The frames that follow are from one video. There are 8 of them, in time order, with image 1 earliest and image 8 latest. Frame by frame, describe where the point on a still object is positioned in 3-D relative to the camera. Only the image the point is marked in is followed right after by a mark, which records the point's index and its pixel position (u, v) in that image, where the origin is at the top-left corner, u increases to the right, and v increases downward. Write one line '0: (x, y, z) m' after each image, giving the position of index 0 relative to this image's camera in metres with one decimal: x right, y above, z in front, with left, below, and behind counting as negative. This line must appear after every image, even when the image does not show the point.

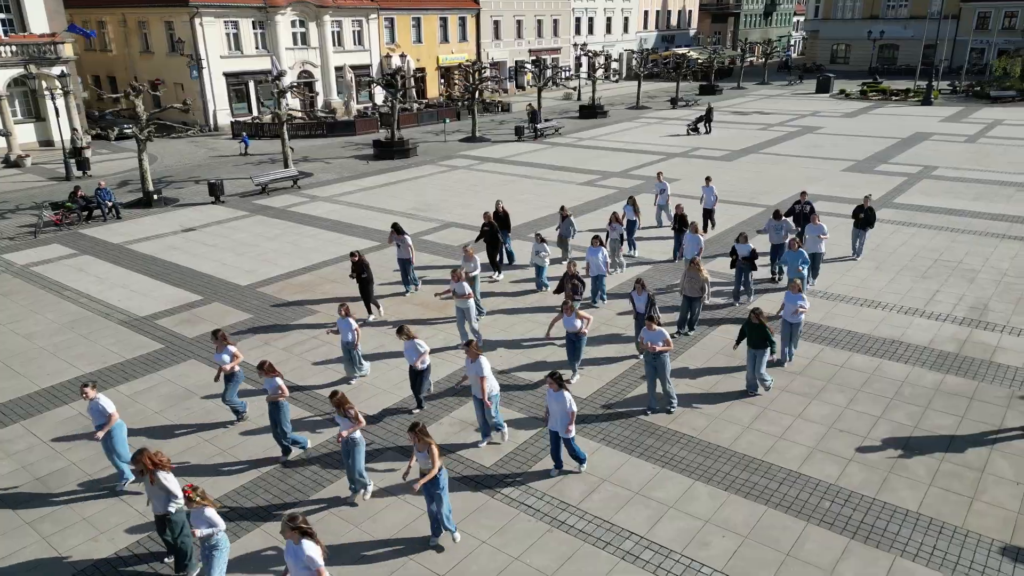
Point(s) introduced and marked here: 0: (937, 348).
0: (+6.9, -1.0, +12.0) m
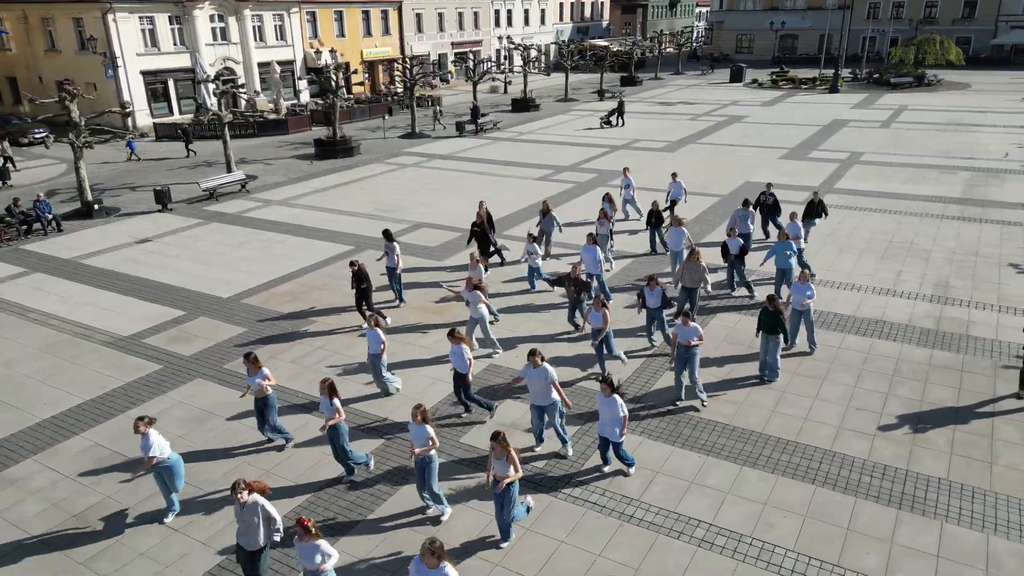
0: (+7.1, -0.7, +12.9) m
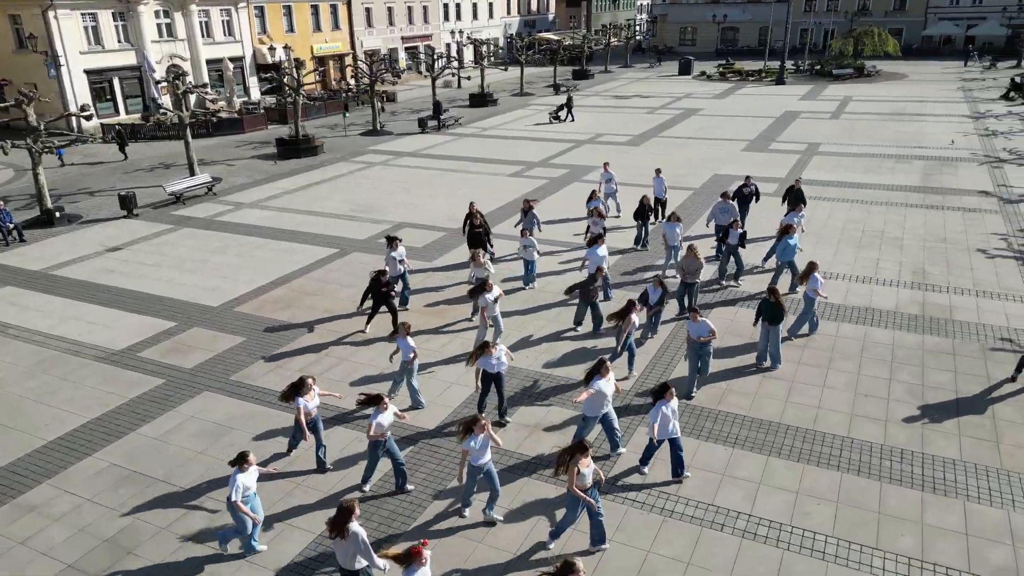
0: (+7.2, -0.4, +13.5) m
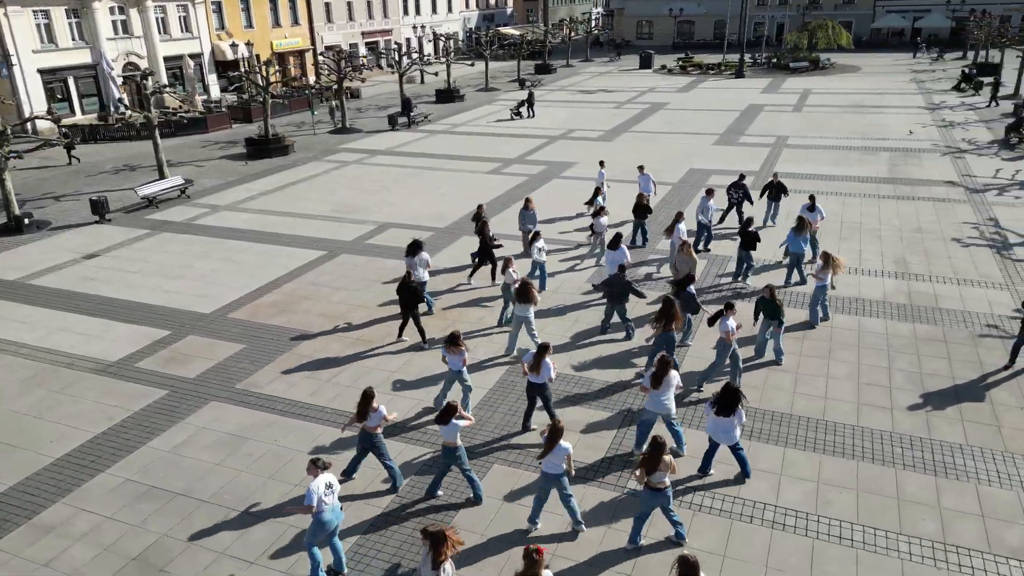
0: (+7.2, -0.3, +13.9) m
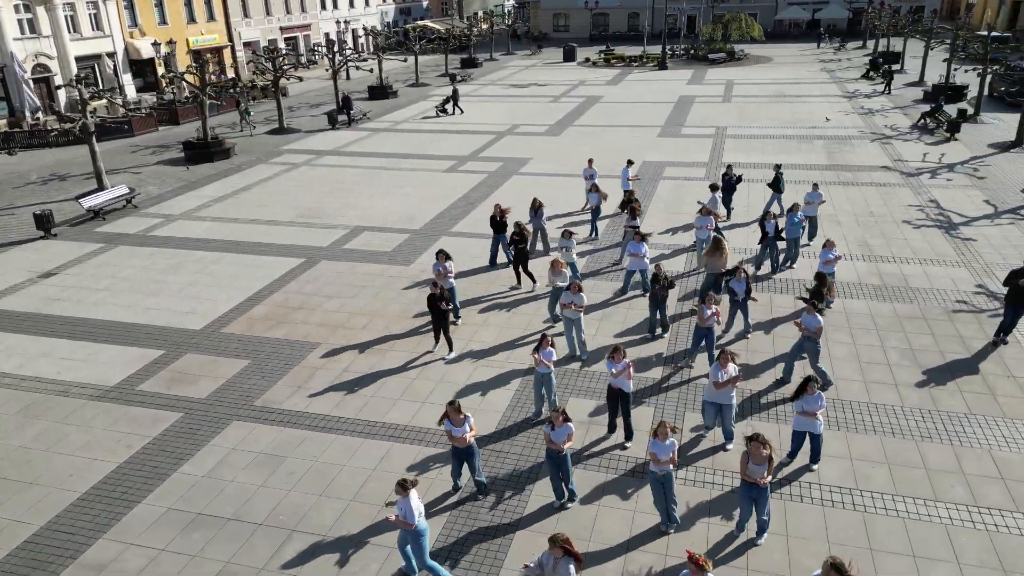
0: (+7.1, +0.1, +14.9) m
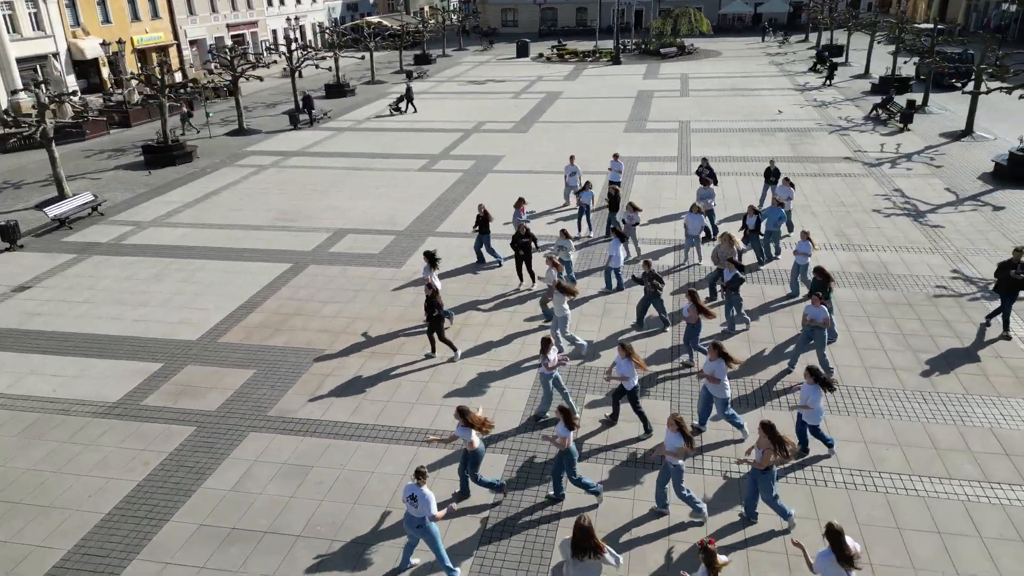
0: (+7.1, +0.3, +15.5) m
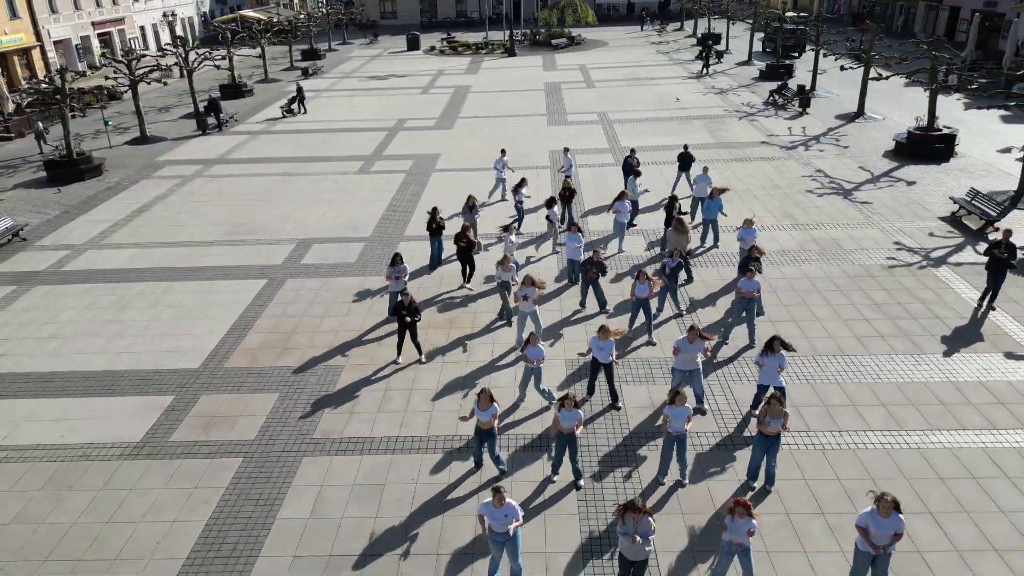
0: (+6.8, +0.9, +16.8) m
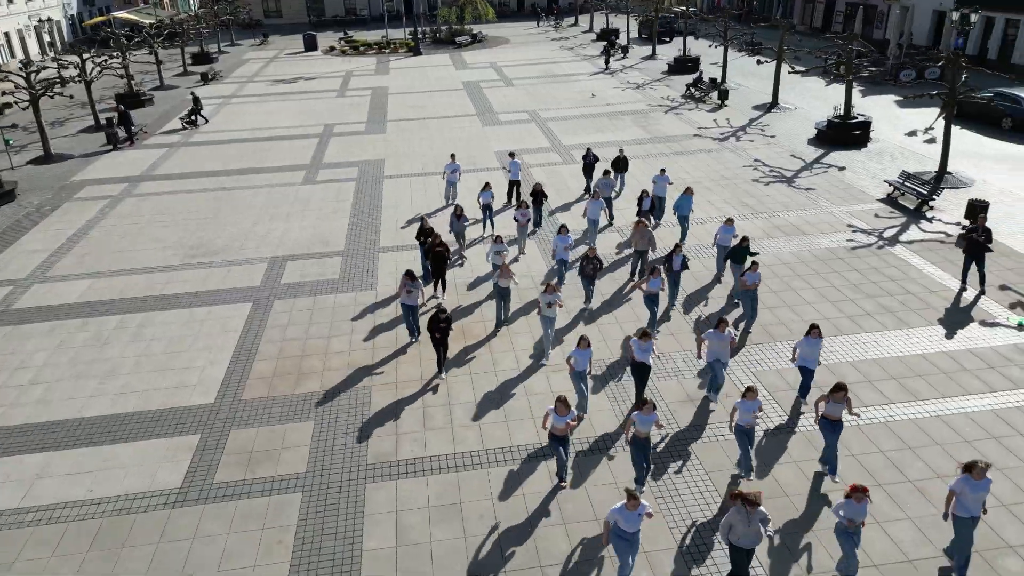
0: (+6.4, +1.2, +17.9) m
